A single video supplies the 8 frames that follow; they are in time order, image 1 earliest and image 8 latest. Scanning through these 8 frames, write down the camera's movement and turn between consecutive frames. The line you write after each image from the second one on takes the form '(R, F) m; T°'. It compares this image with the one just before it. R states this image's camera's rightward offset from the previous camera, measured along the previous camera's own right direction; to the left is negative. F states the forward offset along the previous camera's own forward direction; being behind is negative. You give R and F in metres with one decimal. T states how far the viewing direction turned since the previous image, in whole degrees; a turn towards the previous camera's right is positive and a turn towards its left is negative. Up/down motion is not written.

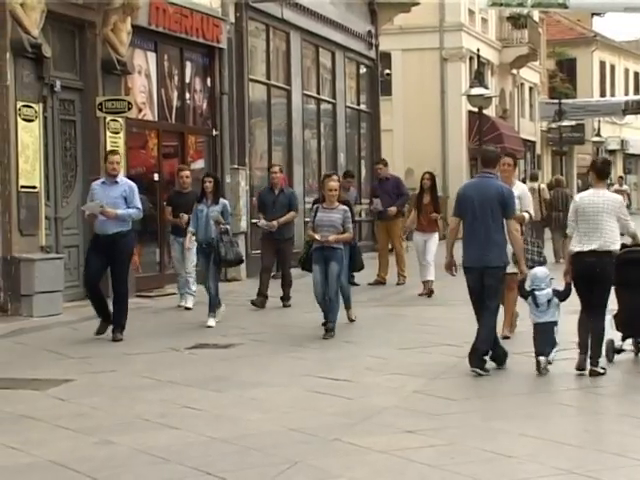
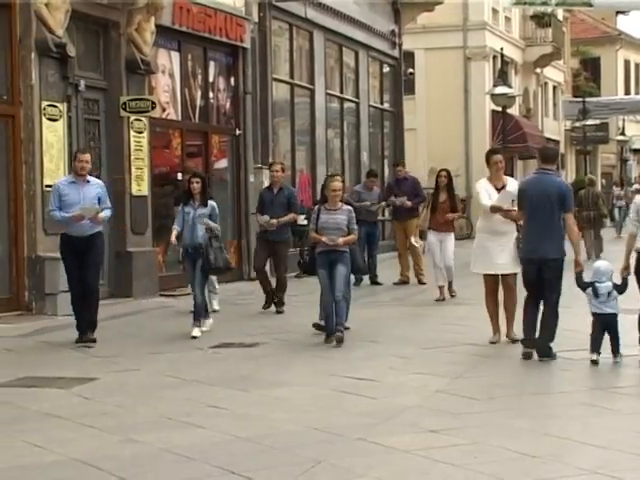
(0.0, 0.0) m; -1°
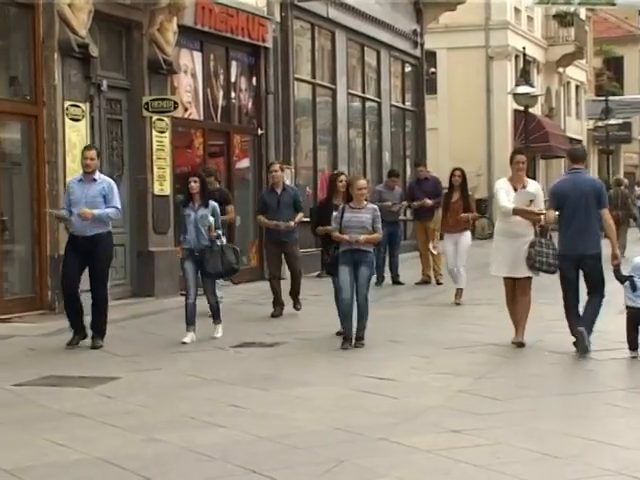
(-0.1, 0.0) m; -1°
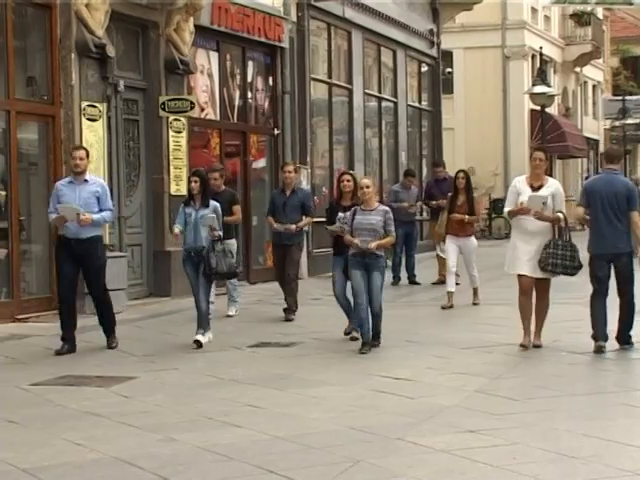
(0.0, 0.0) m; -1°
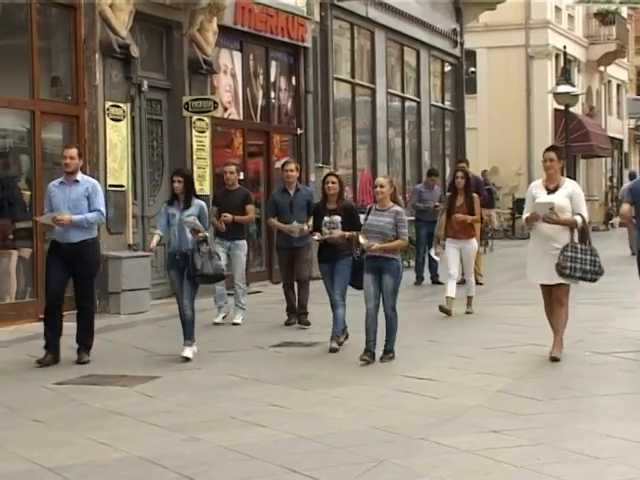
(-0.1, 0.0) m; -1°
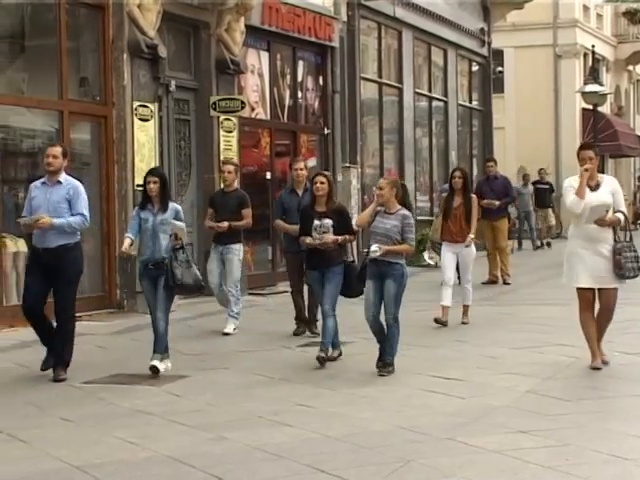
(-0.1, 0.0) m; -1°
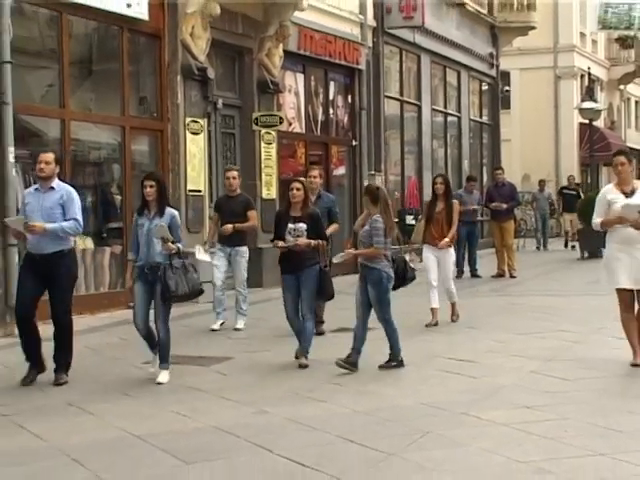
(-0.1, -1.5) m; -1°
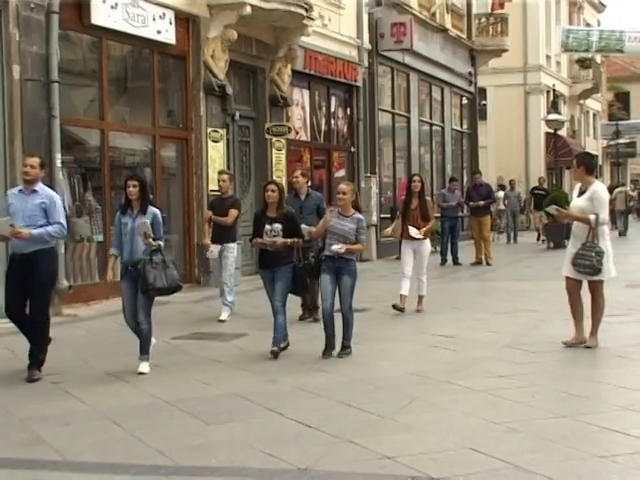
(-0.2, -1.9) m; +1°
